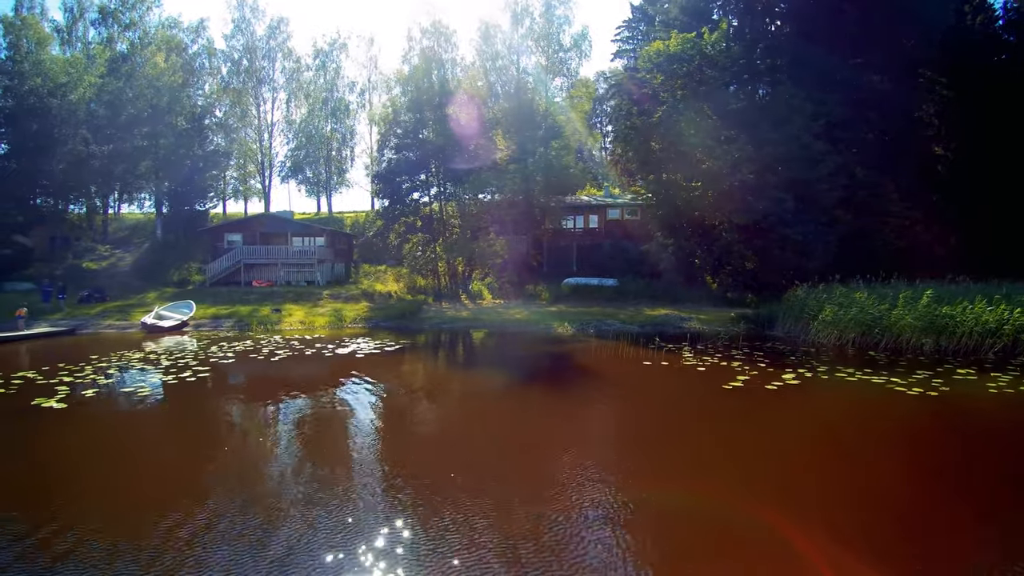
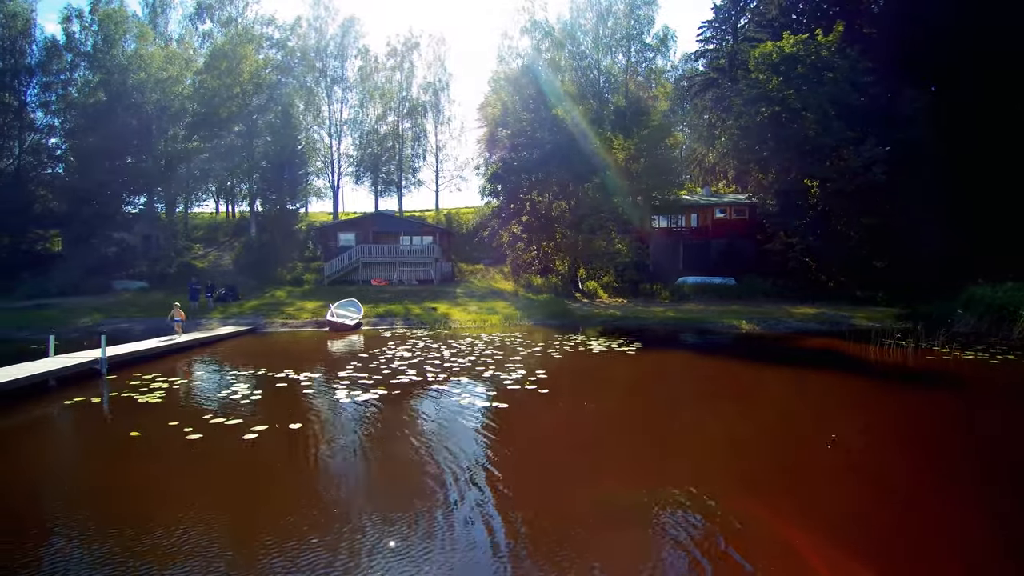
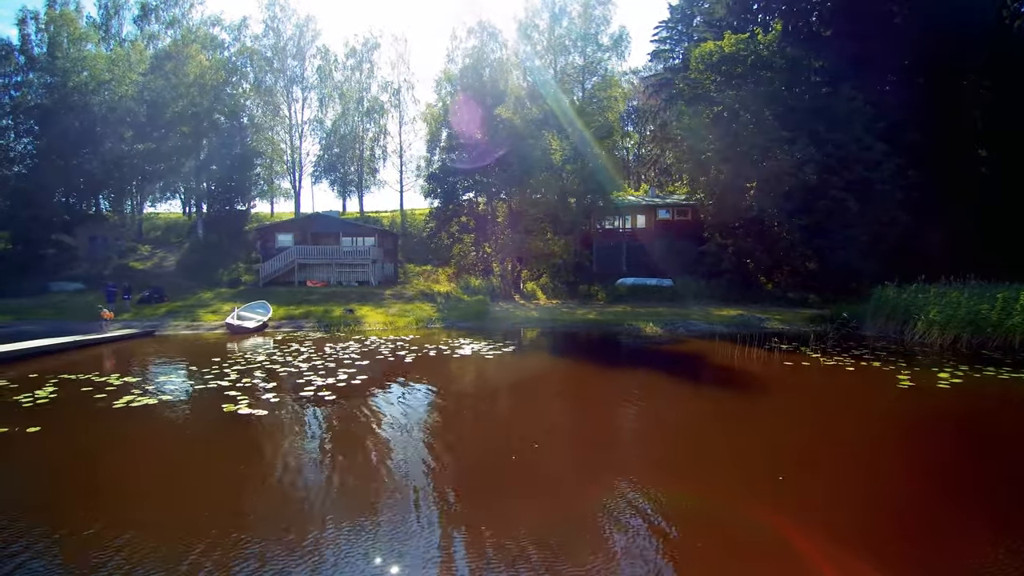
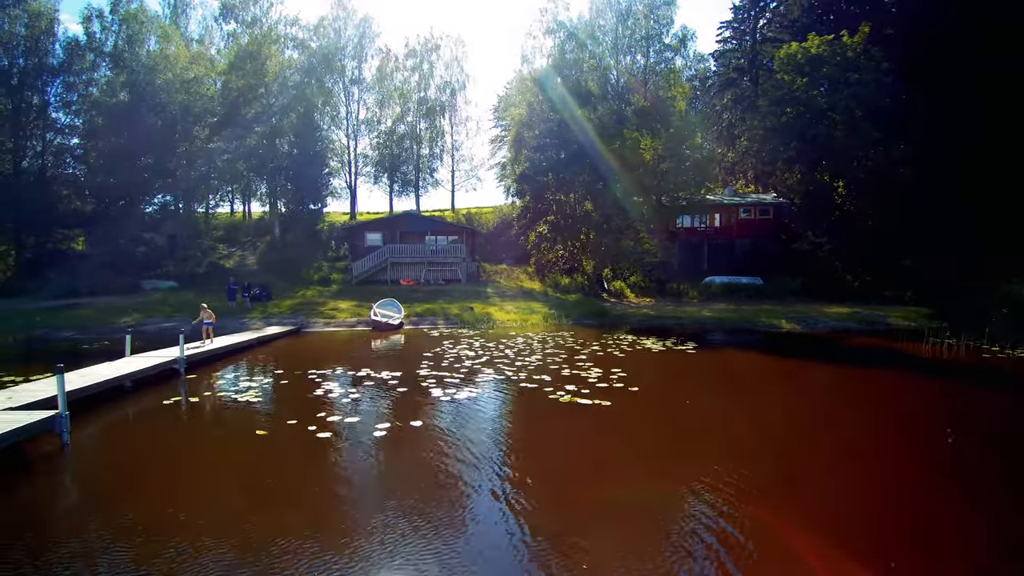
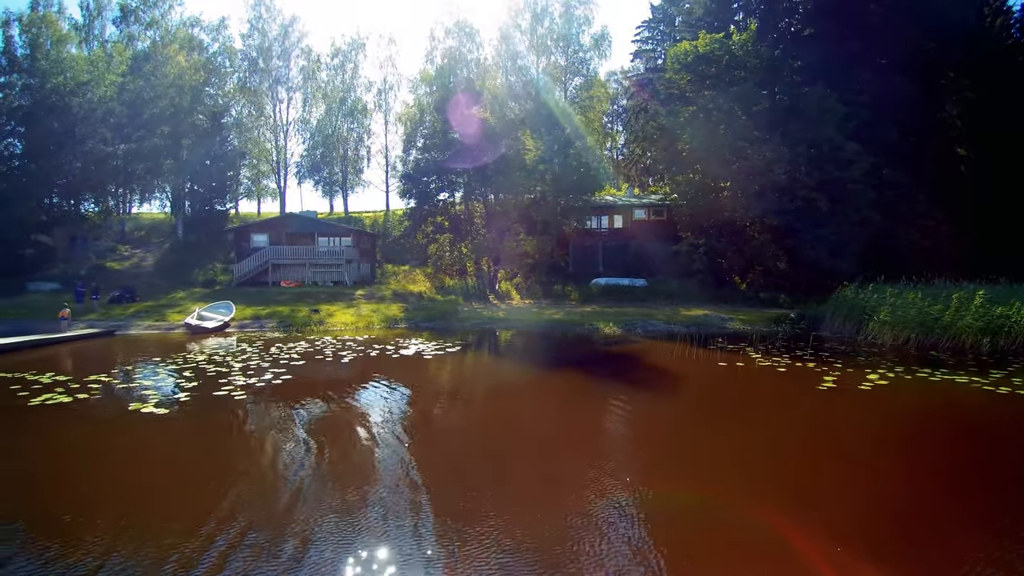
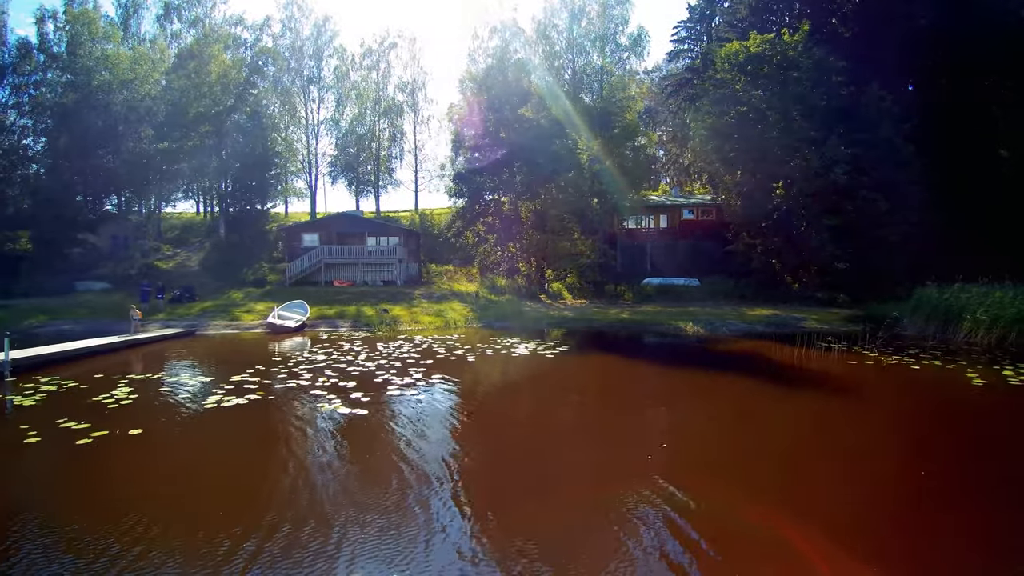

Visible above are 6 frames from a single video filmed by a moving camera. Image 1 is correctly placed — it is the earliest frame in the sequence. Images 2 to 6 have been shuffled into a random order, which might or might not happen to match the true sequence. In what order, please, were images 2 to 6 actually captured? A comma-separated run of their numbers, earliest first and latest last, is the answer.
5, 3, 6, 2, 4
